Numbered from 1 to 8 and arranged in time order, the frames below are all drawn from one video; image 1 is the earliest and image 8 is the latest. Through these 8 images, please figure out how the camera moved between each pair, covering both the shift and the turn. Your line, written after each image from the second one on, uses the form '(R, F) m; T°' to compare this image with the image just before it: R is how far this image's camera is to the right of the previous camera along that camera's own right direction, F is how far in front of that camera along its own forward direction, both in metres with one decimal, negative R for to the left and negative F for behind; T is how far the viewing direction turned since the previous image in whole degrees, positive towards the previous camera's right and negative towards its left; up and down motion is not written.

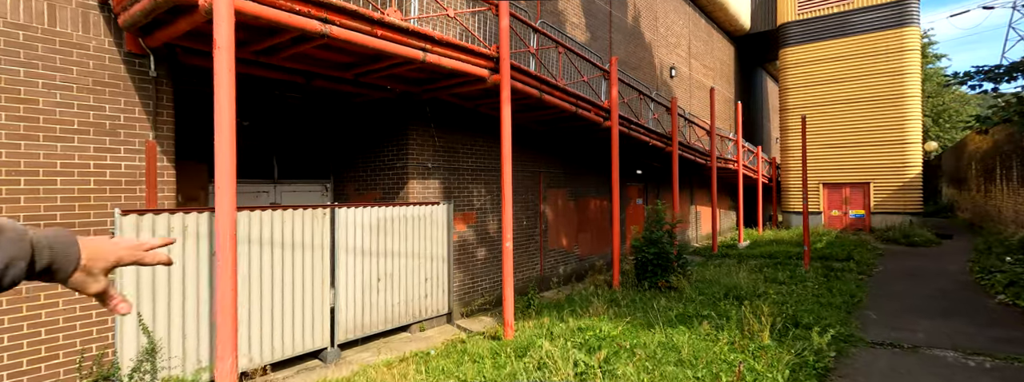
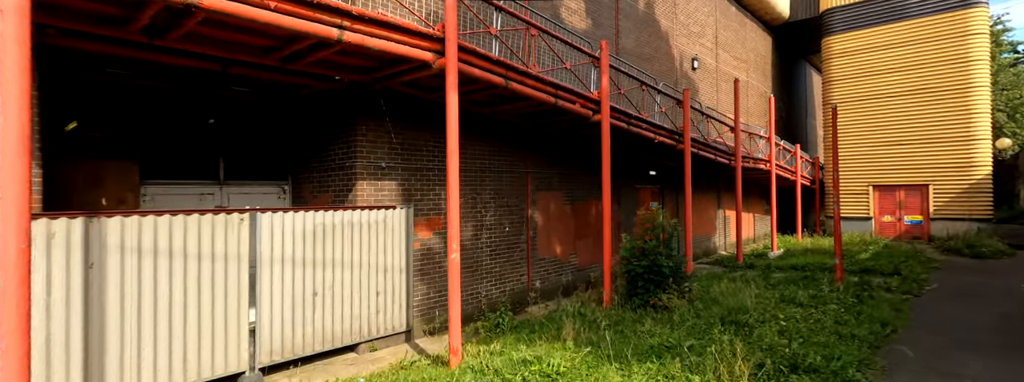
(+0.9, +0.9) m; -5°
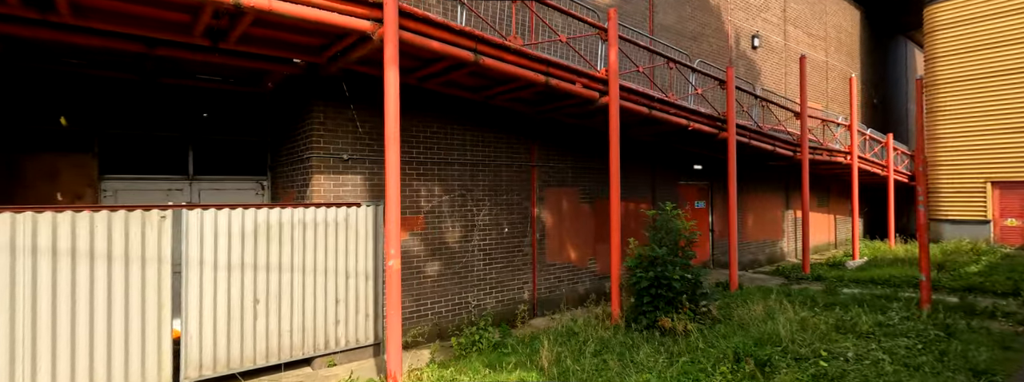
(+1.0, +1.0) m; -9°
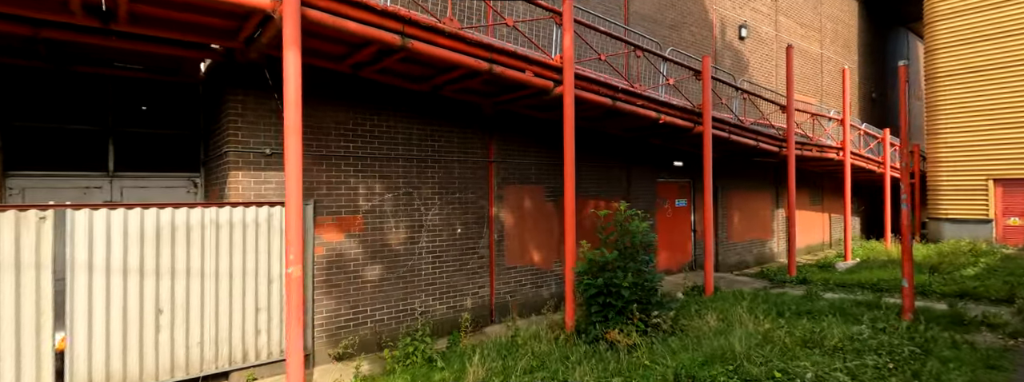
(+0.6, +0.5) m; -1°
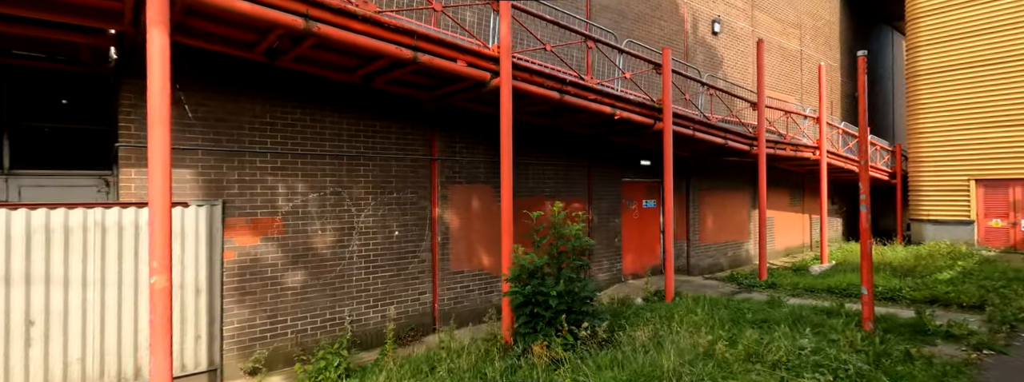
(+0.6, +0.4) m; +1°
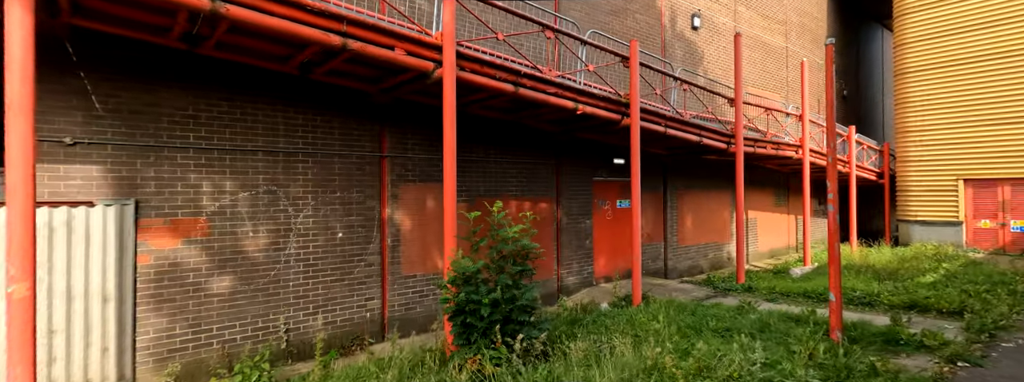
(+0.5, +0.4) m; 0°
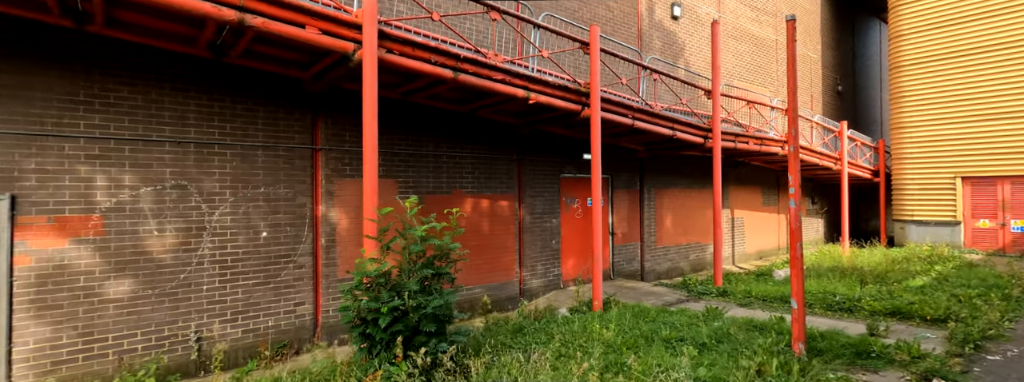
(+0.6, +0.5) m; 0°
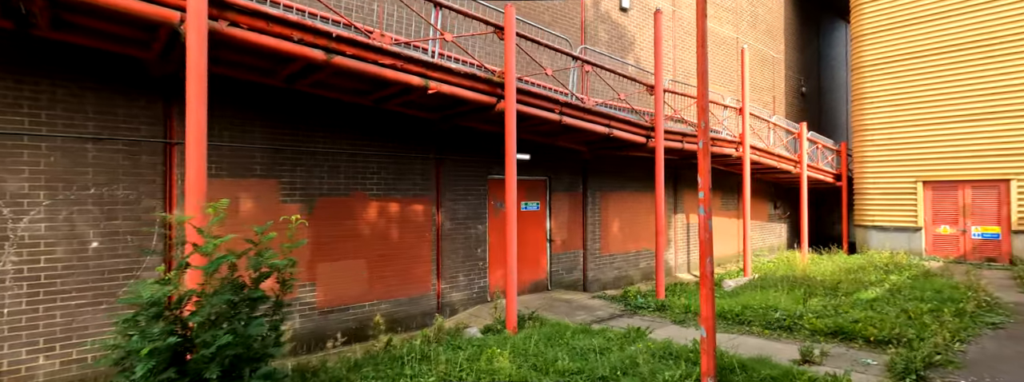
(+0.9, +0.7) m; +2°
